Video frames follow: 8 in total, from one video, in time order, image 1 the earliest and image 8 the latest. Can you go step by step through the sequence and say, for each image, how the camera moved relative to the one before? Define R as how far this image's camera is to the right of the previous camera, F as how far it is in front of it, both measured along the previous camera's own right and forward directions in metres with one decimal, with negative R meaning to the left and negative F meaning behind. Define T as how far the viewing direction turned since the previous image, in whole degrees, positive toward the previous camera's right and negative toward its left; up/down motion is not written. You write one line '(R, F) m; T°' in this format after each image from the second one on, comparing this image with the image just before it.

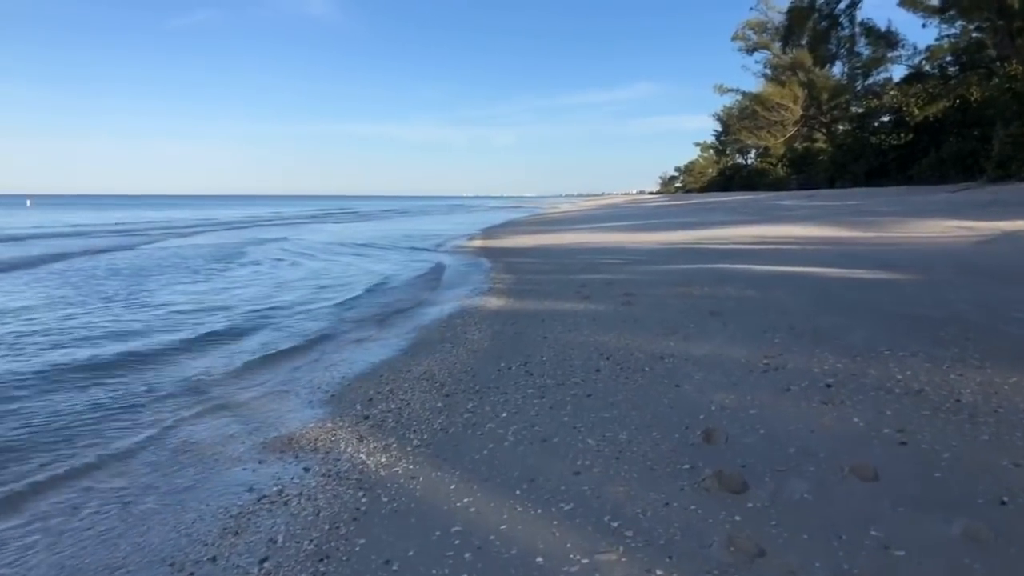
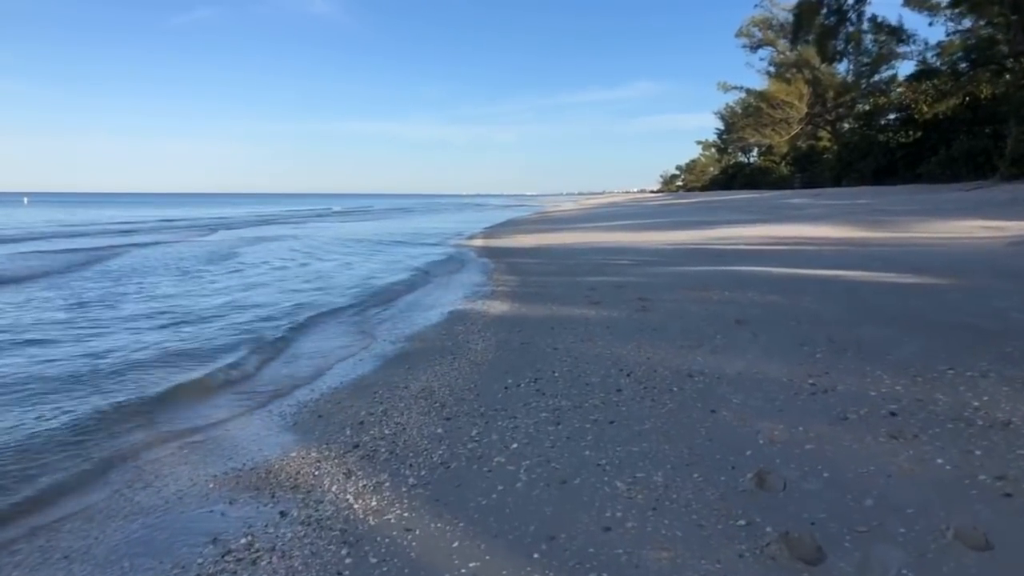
(-0.1, +0.7) m; 0°
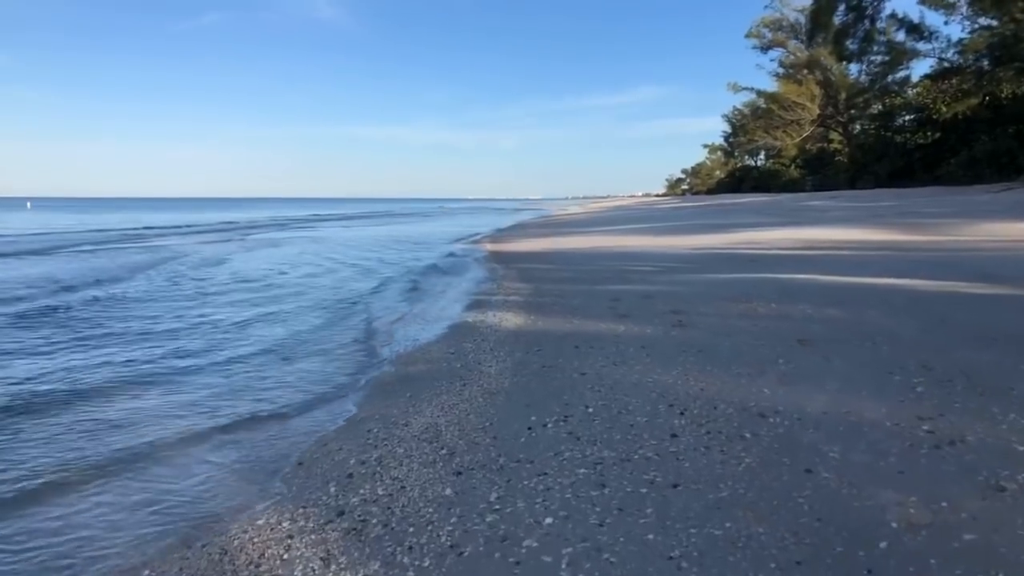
(-0.1, +1.1) m; 0°
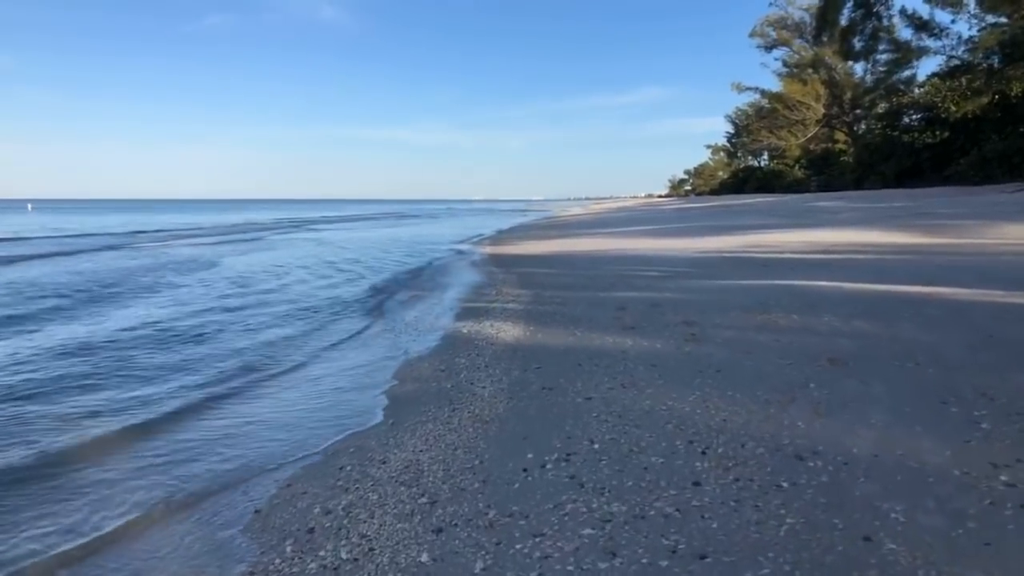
(0.0, +0.7) m; 0°
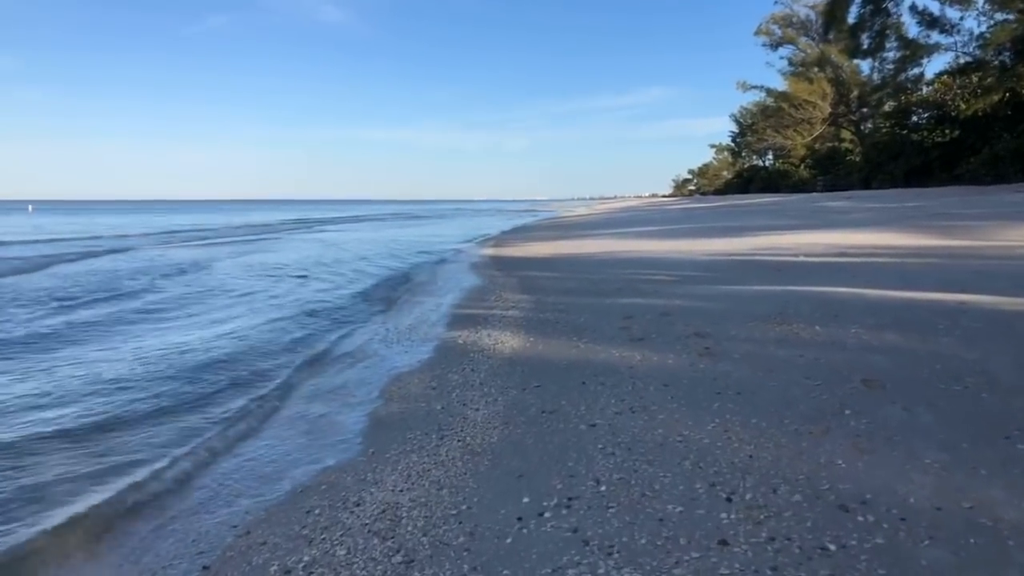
(0.0, +0.6) m; 0°
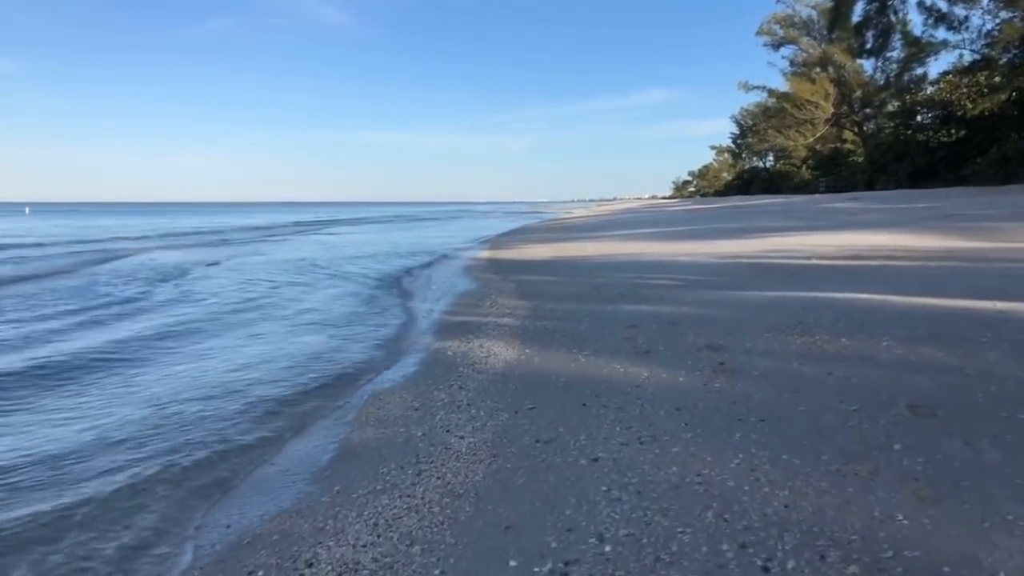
(+0.1, +0.7) m; 0°
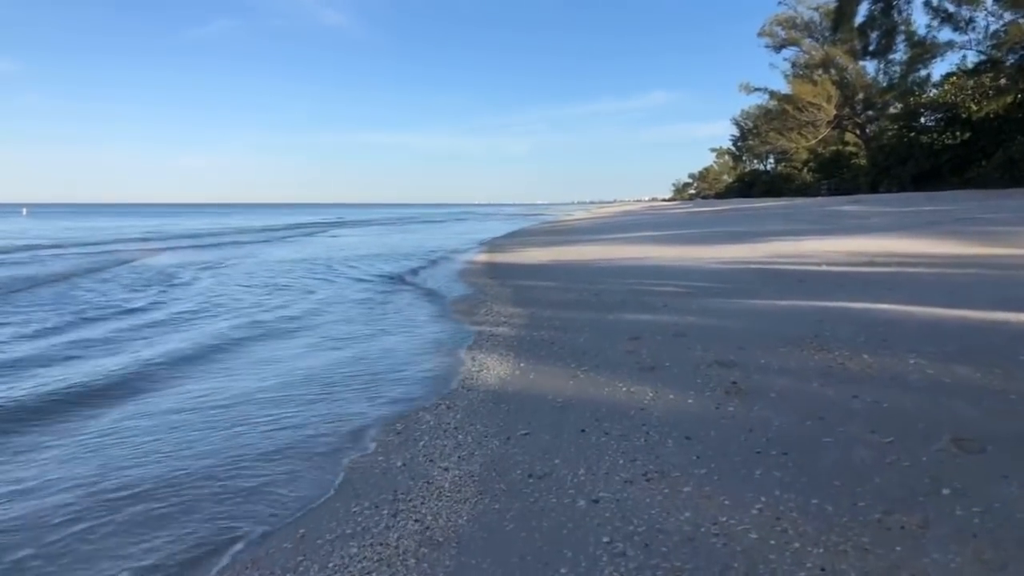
(0.0, +0.5) m; 0°
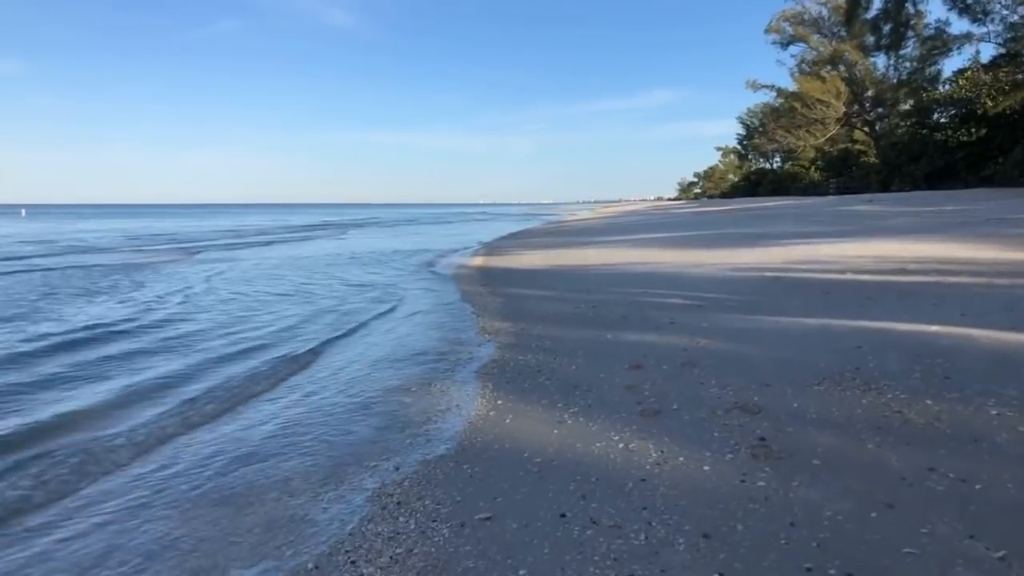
(+0.2, +1.2) m; 0°
